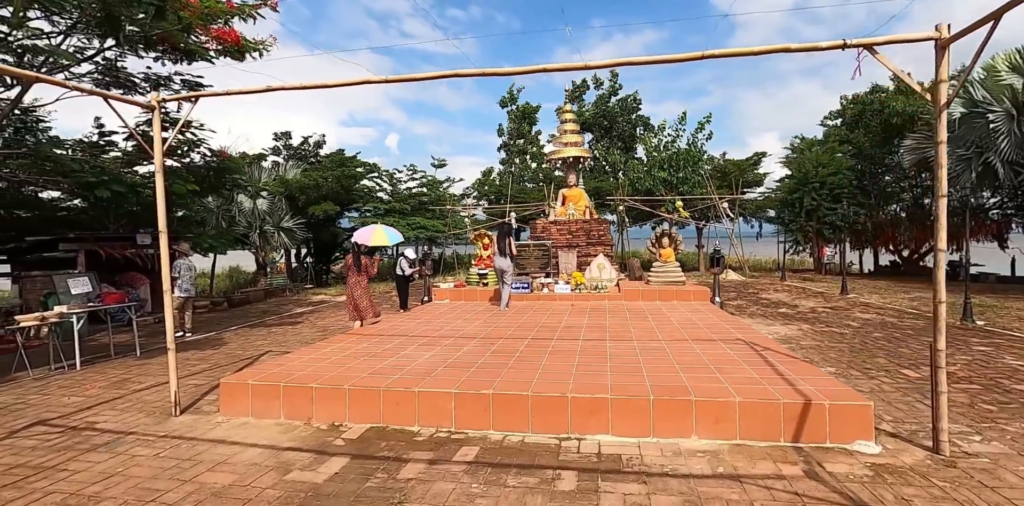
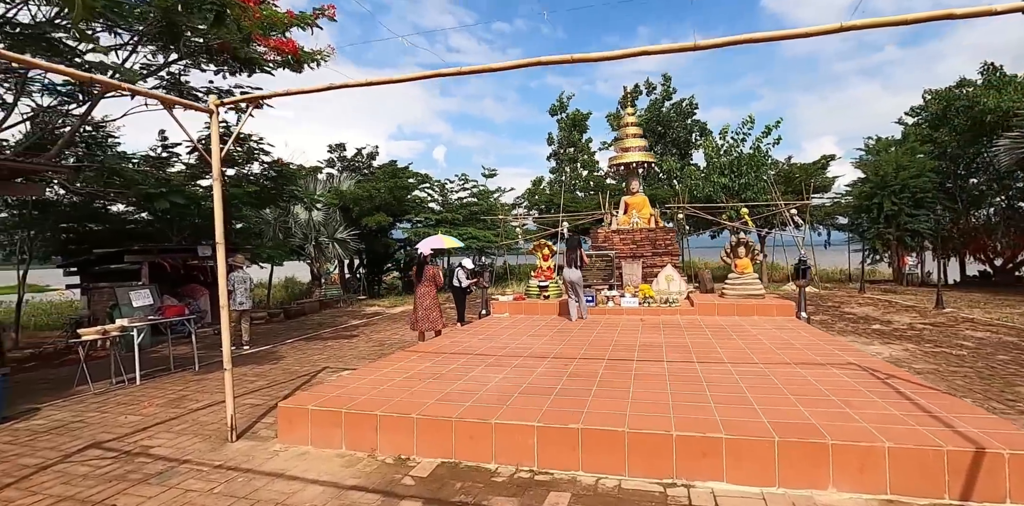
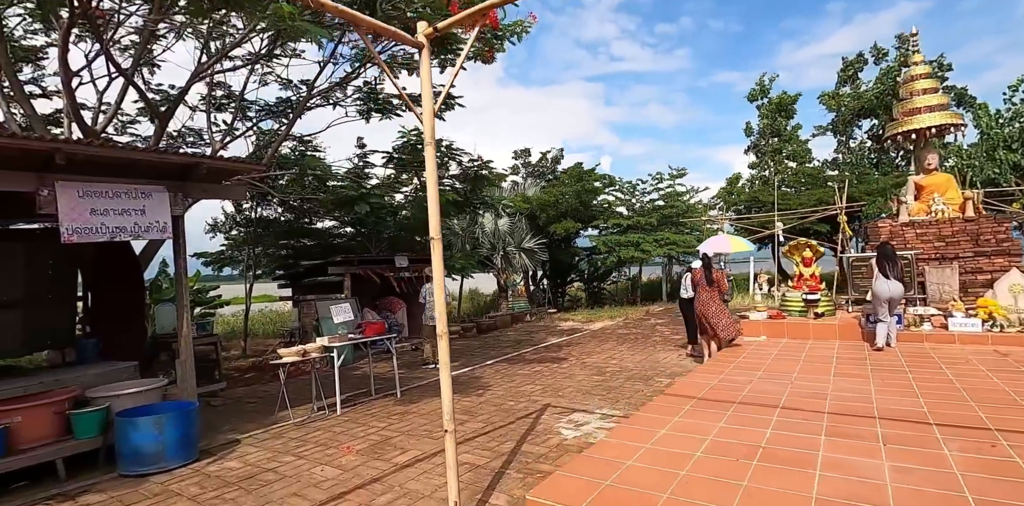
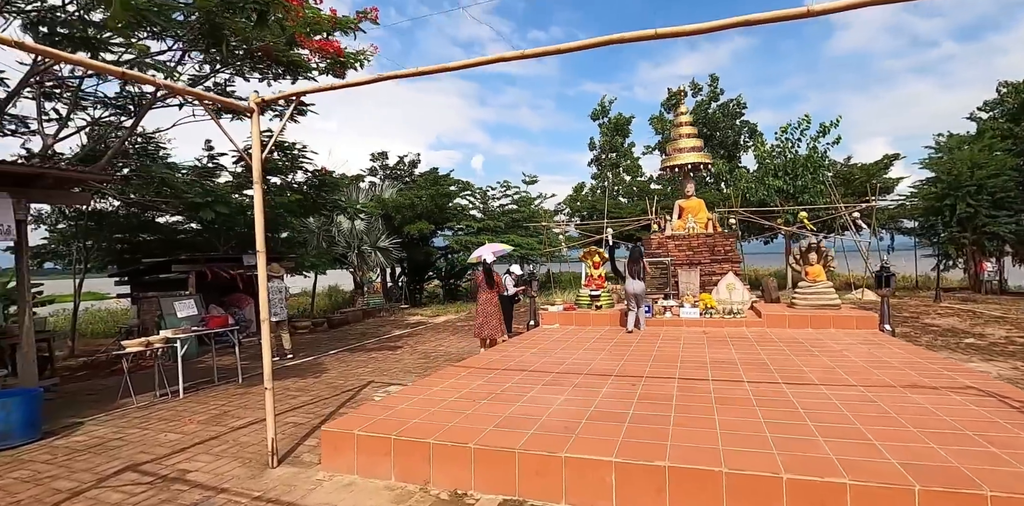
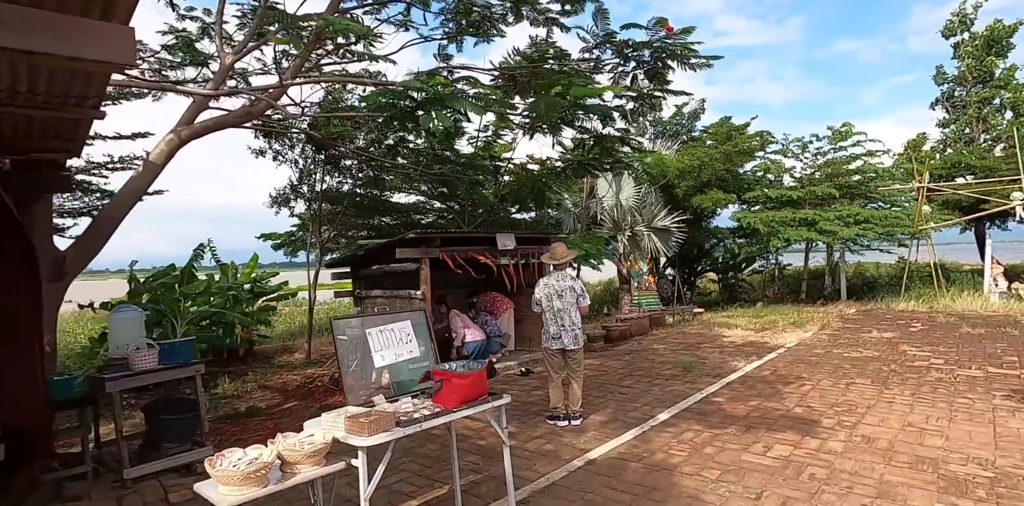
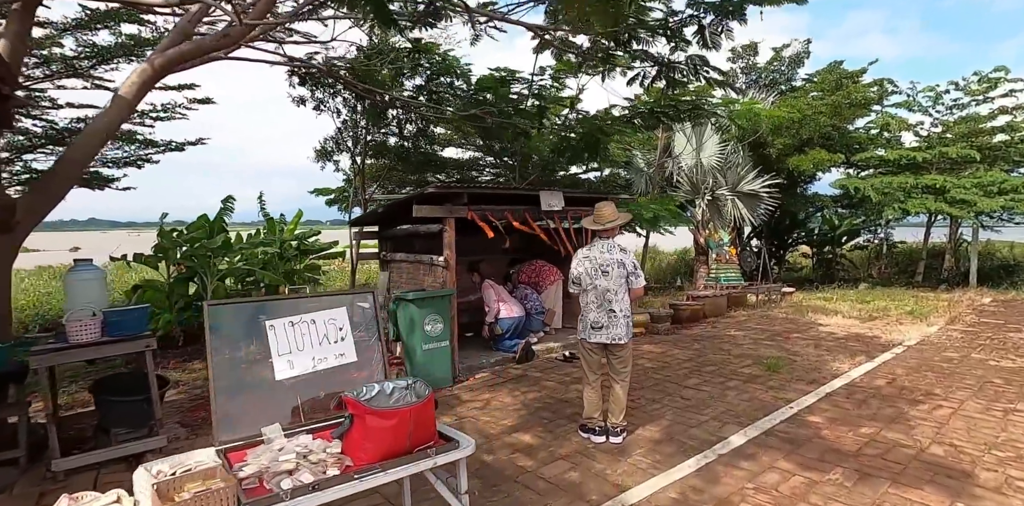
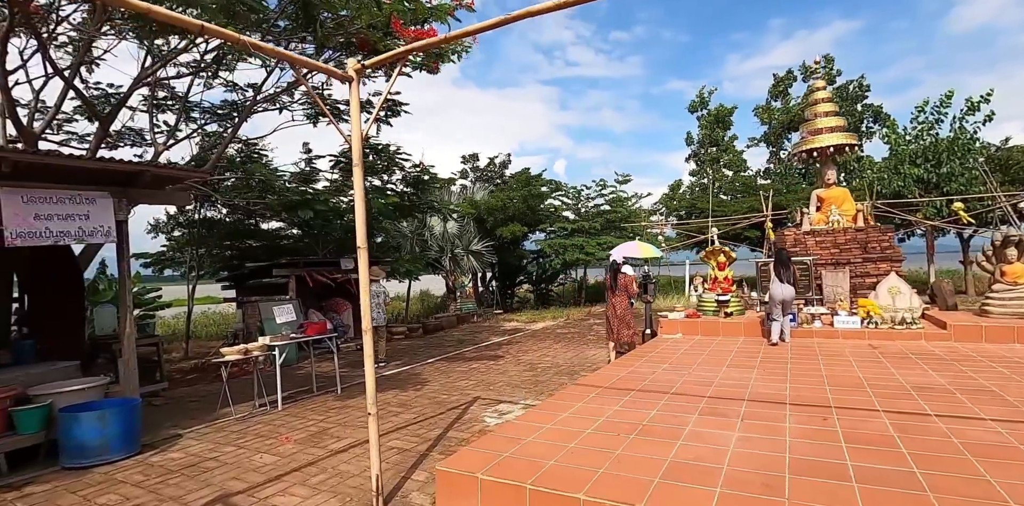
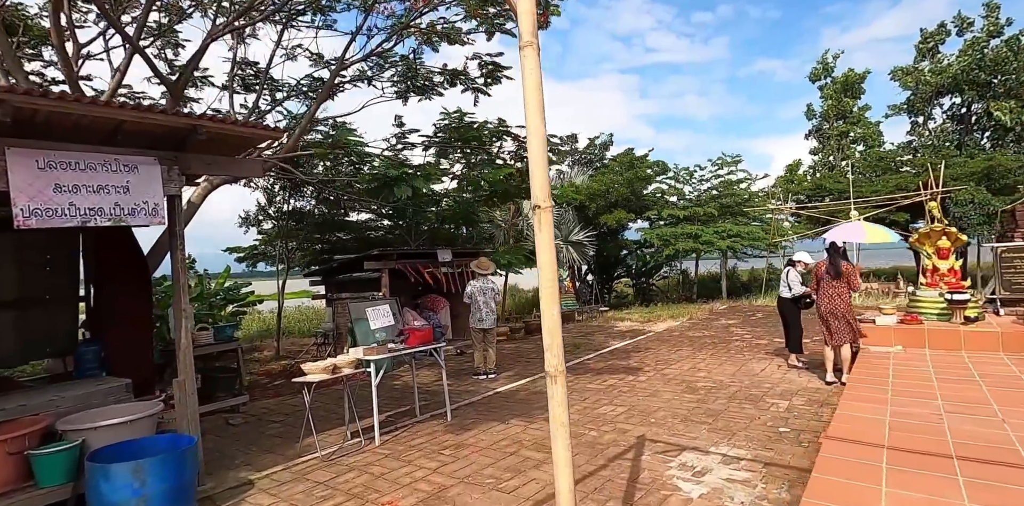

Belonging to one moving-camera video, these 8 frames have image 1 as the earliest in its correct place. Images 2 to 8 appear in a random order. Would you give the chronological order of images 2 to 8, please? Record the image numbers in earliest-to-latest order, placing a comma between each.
2, 4, 7, 3, 8, 5, 6
